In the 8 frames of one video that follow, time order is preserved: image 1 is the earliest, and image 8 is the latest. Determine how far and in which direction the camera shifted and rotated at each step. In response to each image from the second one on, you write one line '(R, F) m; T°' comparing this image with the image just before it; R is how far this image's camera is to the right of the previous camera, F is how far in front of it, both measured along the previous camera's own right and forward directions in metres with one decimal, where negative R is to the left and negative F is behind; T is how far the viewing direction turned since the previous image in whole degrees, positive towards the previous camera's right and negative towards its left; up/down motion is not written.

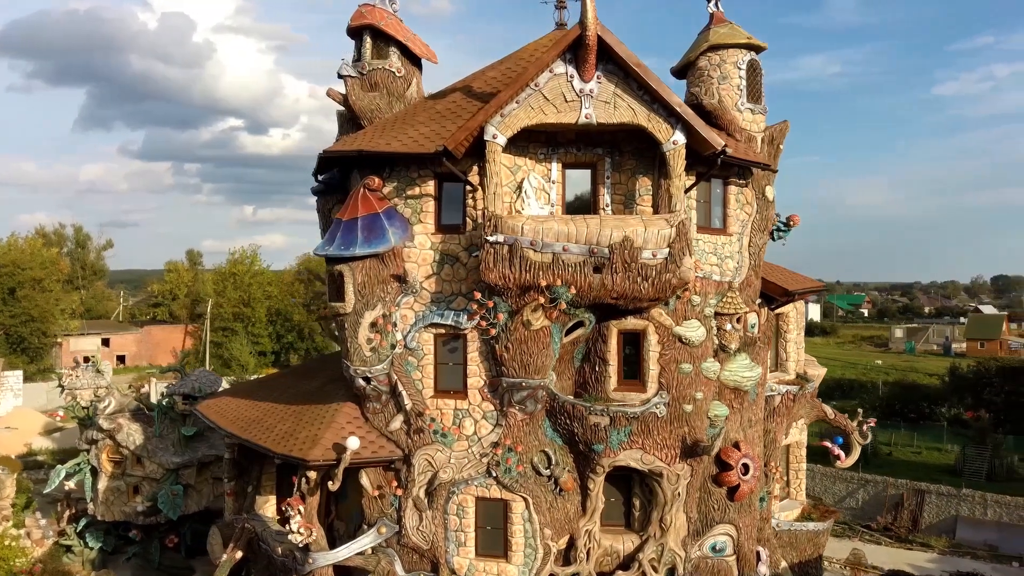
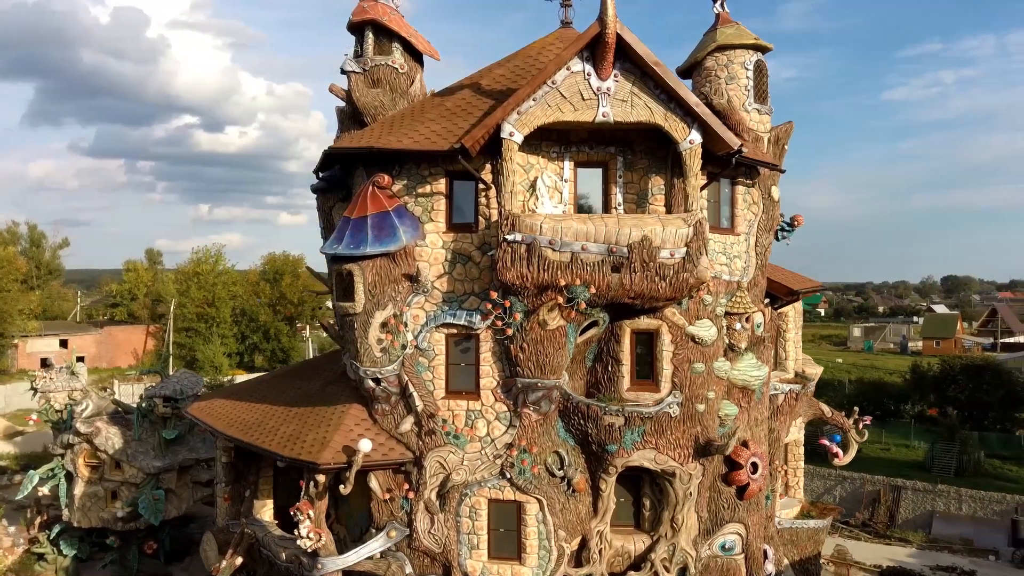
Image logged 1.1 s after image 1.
(-0.7, +0.2) m; +2°
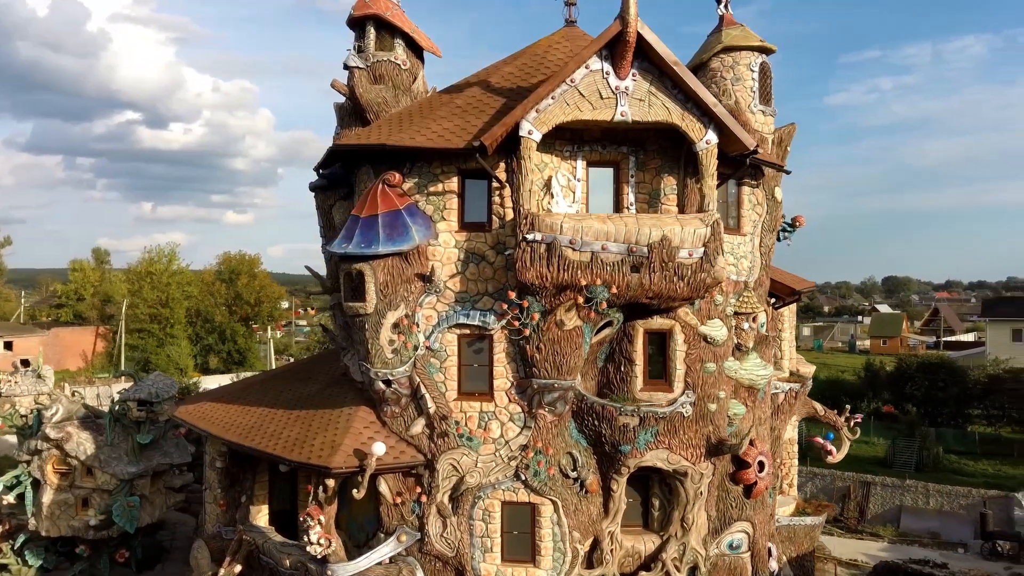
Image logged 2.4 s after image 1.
(-0.8, +0.2) m; +2°
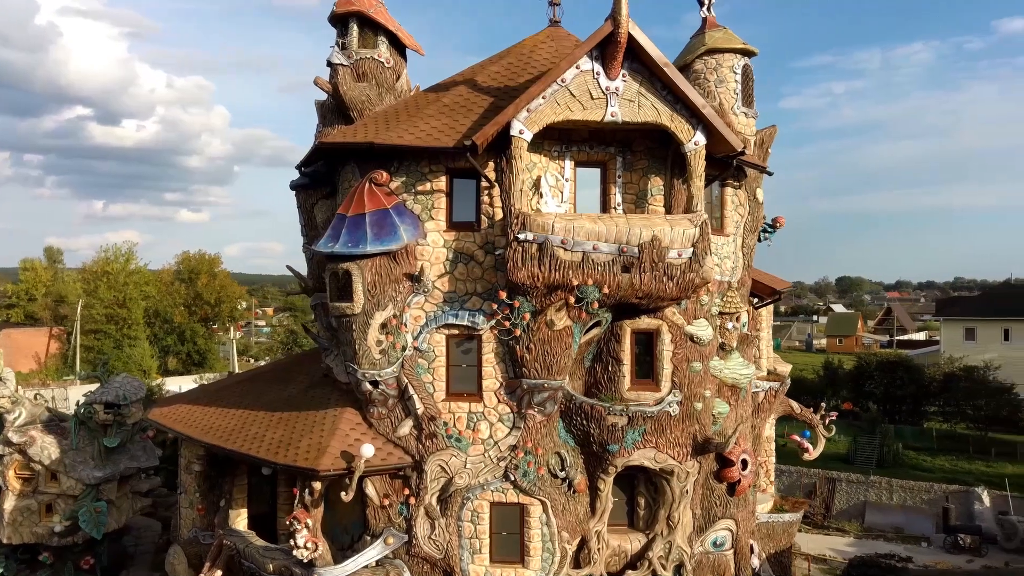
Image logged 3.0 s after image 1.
(-0.3, 0.0) m; +2°
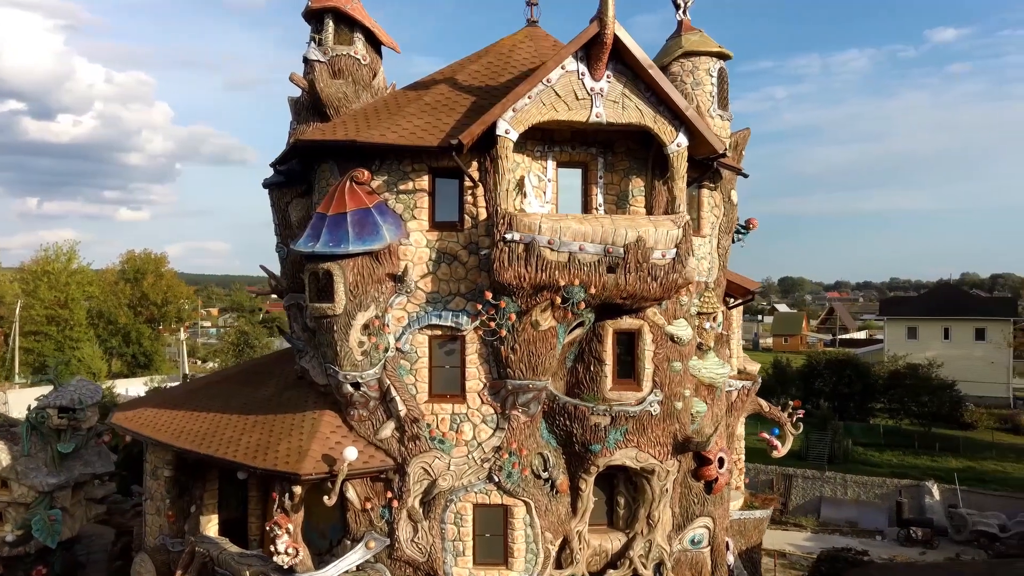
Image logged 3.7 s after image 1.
(-0.4, +0.1) m; +3°
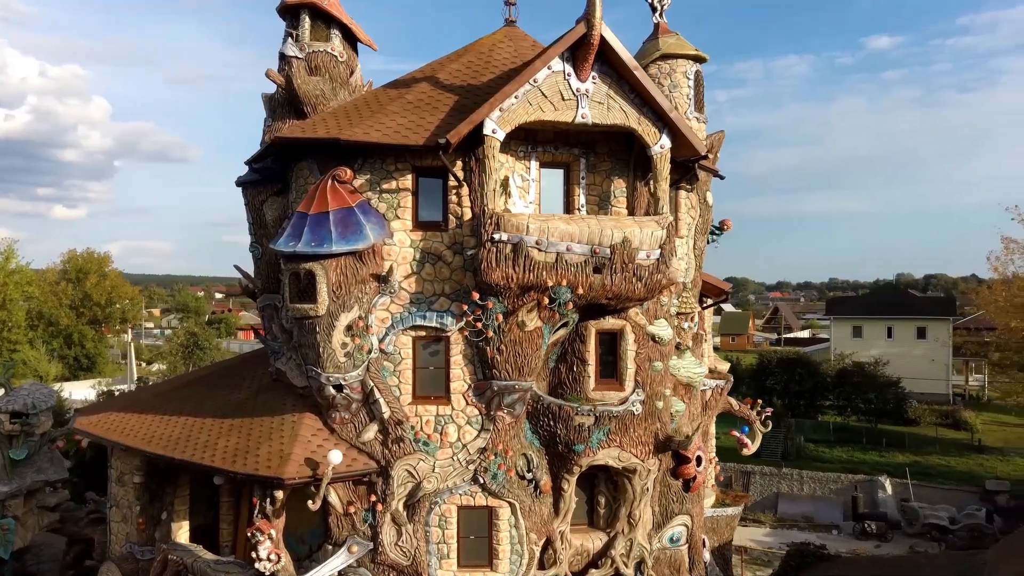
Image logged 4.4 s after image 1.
(-0.4, 0.0) m; +3°
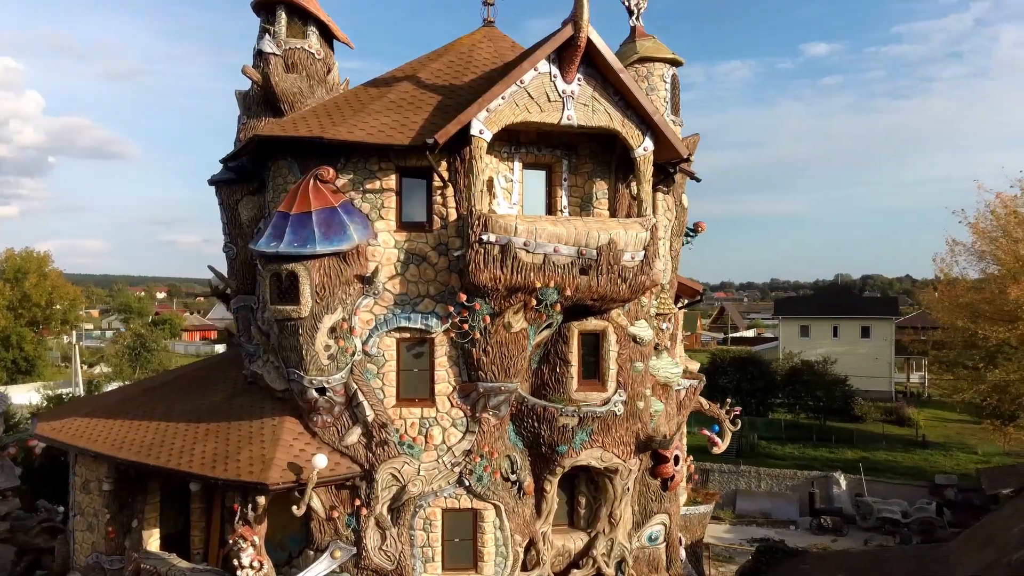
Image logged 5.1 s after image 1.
(-0.4, 0.0) m; +3°
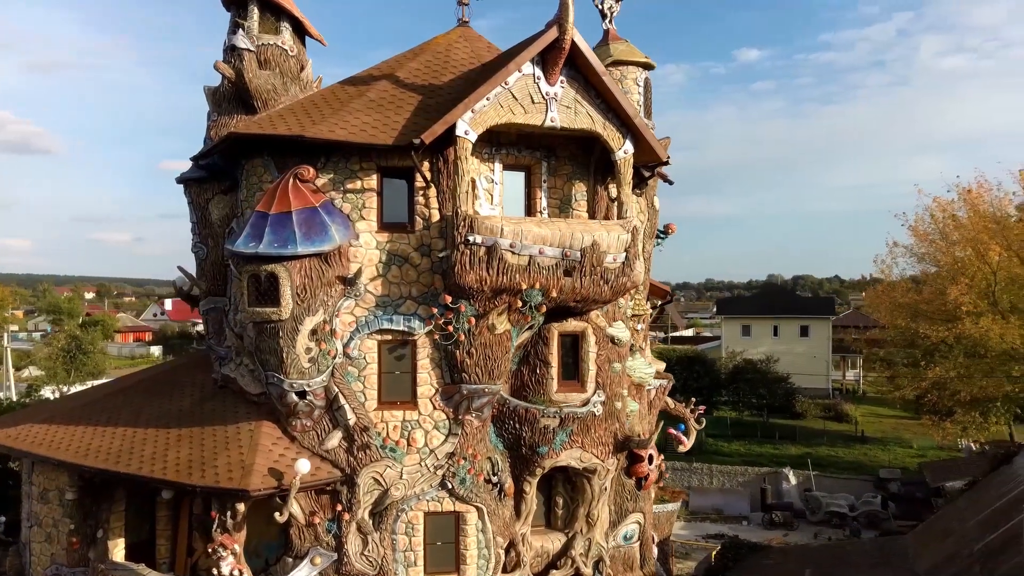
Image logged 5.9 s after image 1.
(-0.5, 0.0) m; +4°
